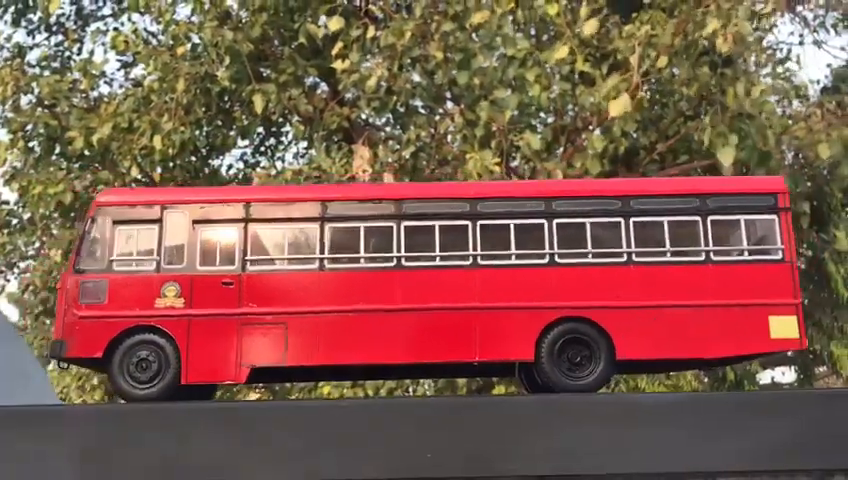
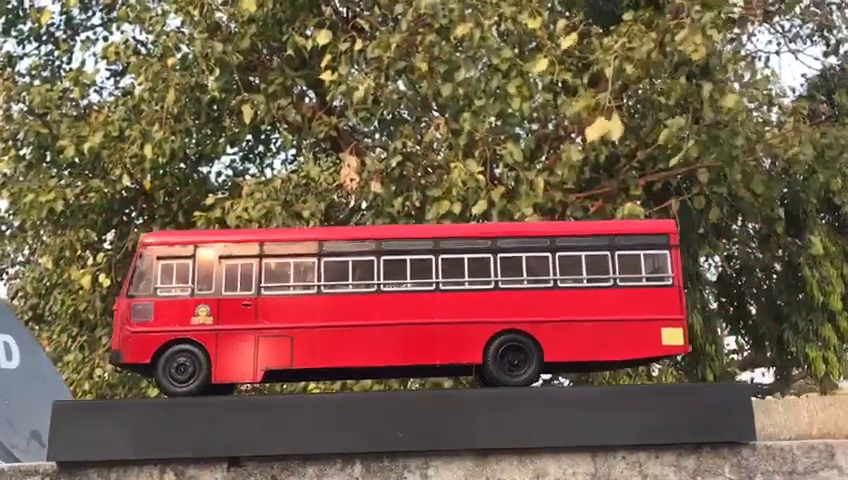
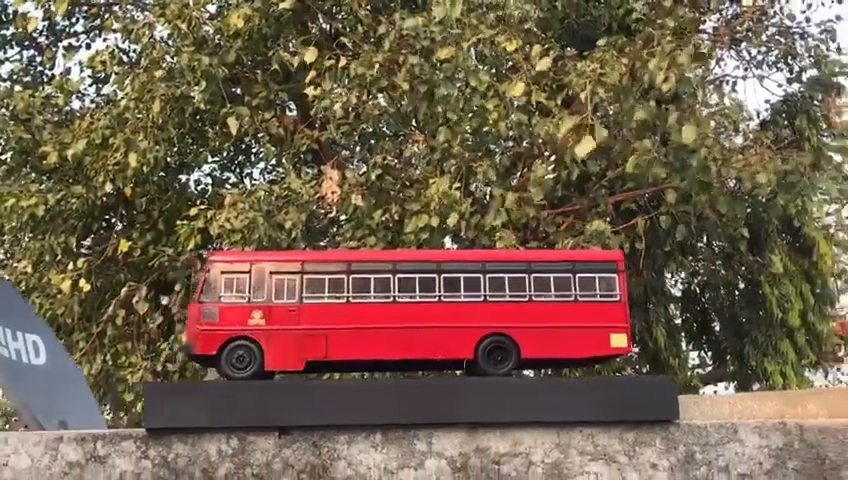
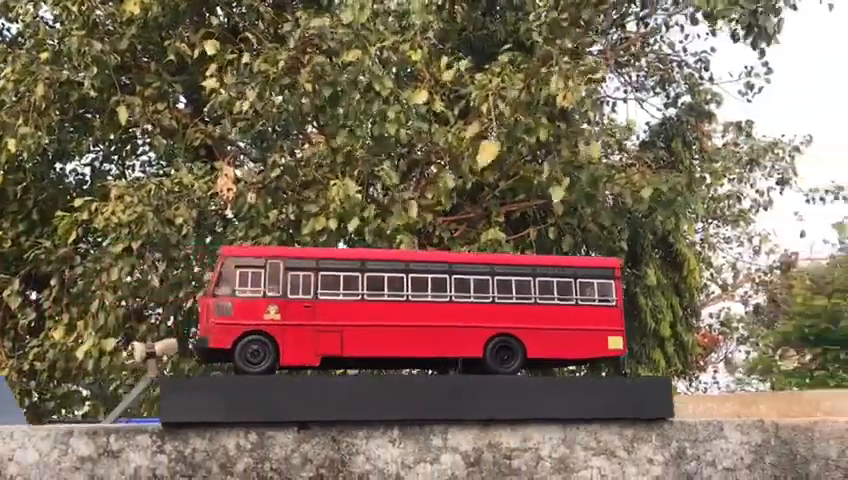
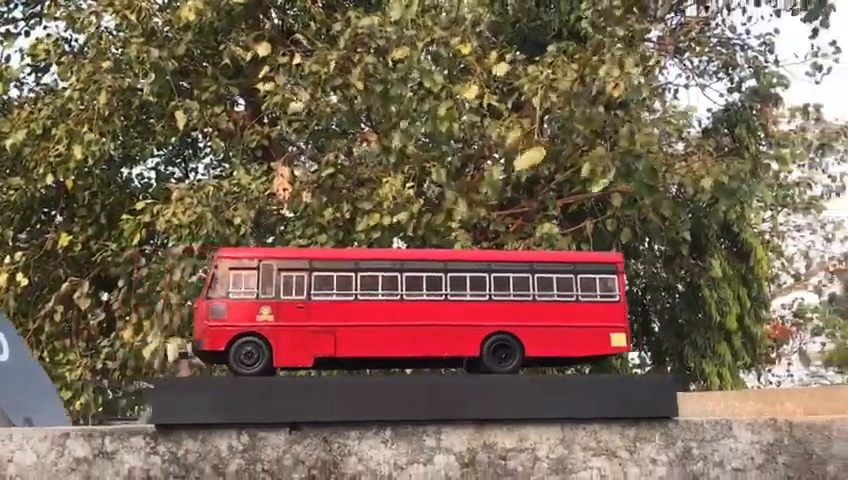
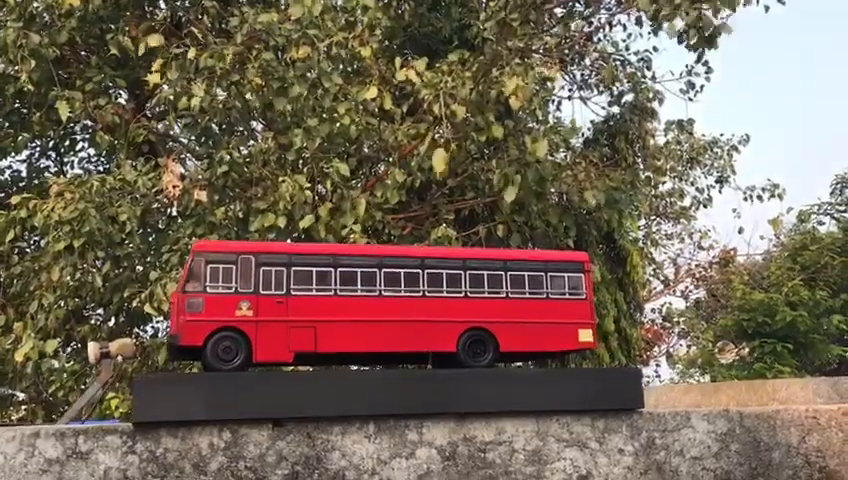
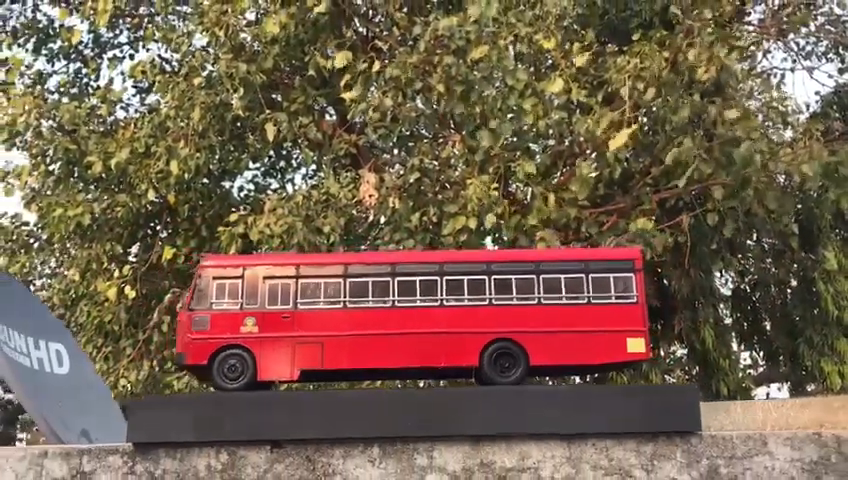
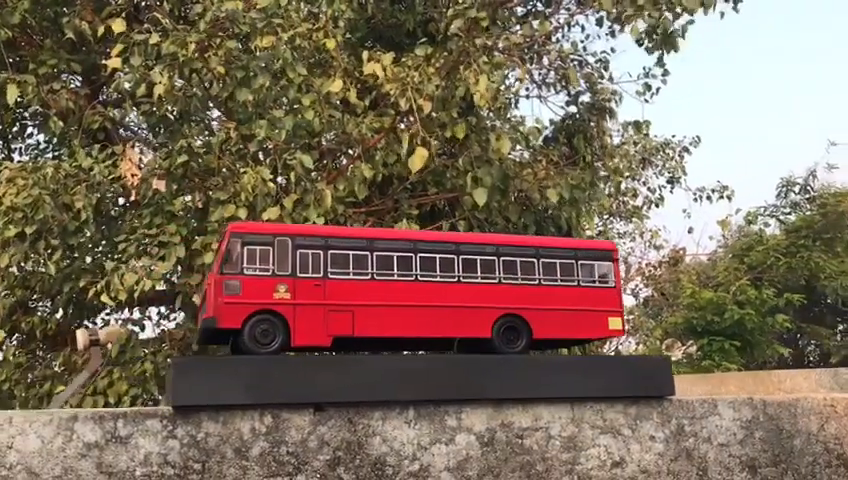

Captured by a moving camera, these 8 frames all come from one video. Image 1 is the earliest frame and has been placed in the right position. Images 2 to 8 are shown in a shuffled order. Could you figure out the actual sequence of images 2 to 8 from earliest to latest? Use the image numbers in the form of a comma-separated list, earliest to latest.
2, 7, 3, 5, 4, 6, 8
